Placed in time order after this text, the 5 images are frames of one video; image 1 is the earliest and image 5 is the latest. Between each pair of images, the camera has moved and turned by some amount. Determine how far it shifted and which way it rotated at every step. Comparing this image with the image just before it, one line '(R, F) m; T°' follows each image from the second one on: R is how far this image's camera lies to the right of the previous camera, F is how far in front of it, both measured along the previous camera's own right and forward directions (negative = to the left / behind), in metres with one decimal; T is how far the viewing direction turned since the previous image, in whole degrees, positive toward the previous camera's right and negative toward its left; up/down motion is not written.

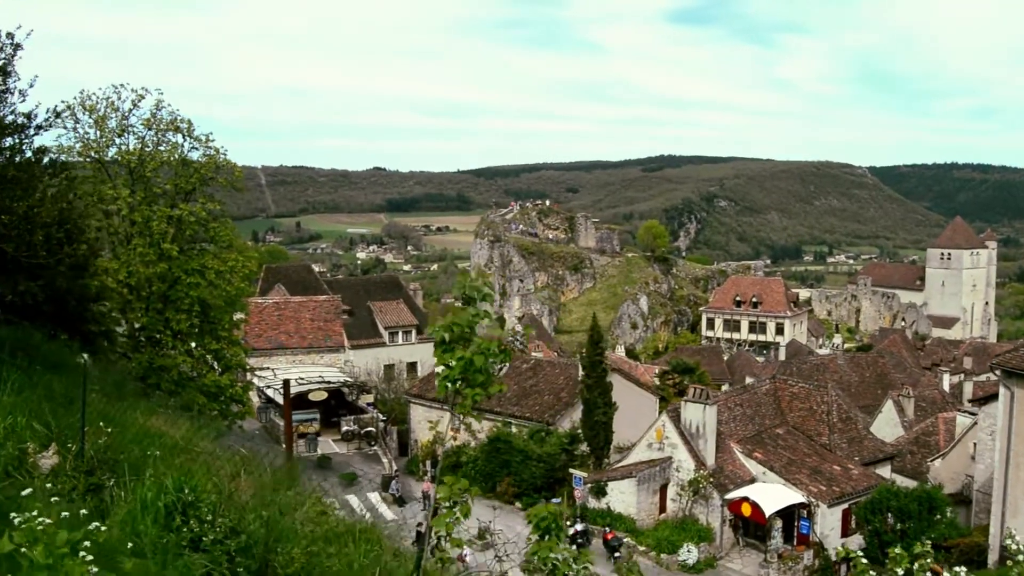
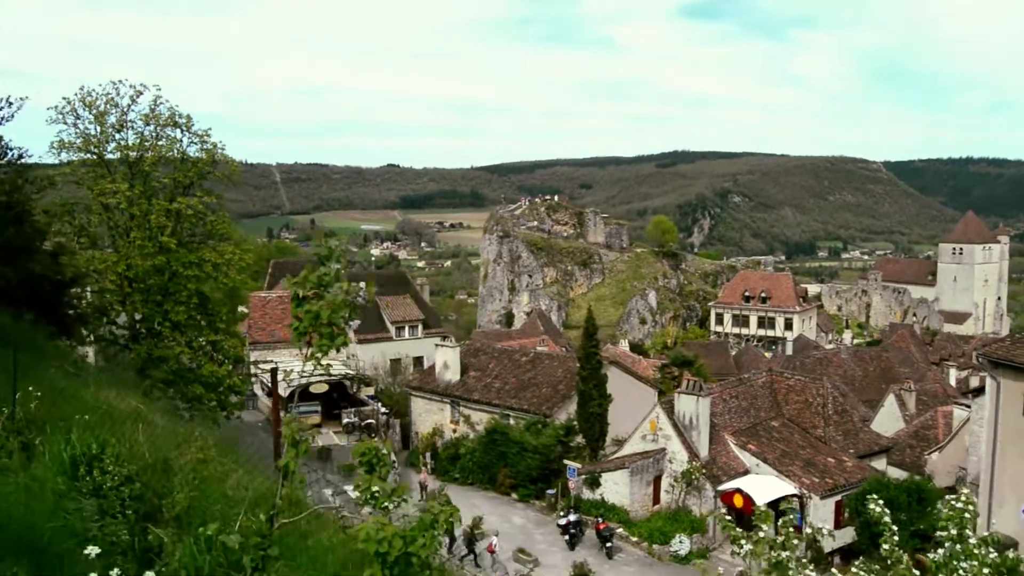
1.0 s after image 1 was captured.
(+0.5, -0.2) m; -1°
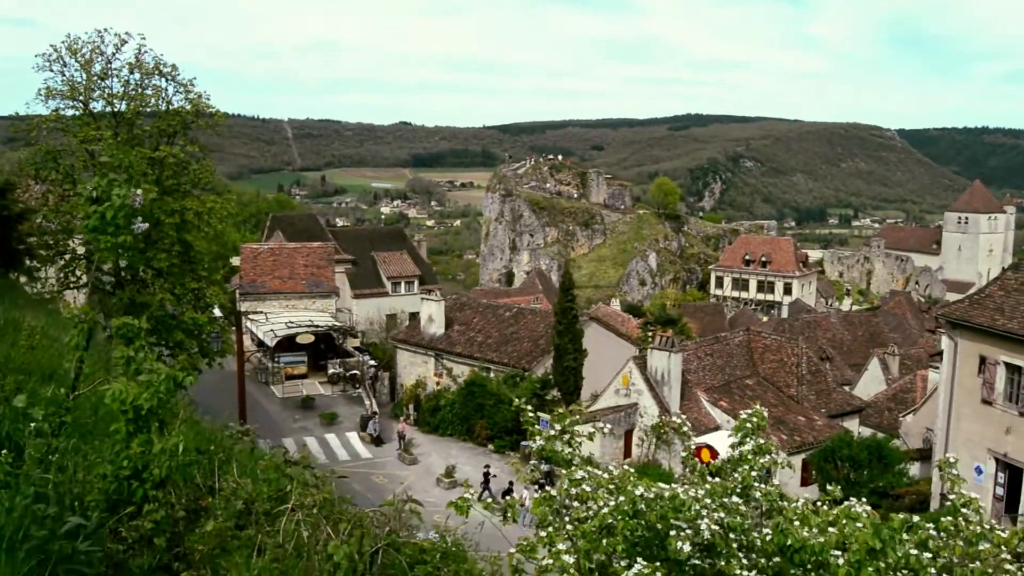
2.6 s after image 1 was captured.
(+0.9, -0.3) m; -1°
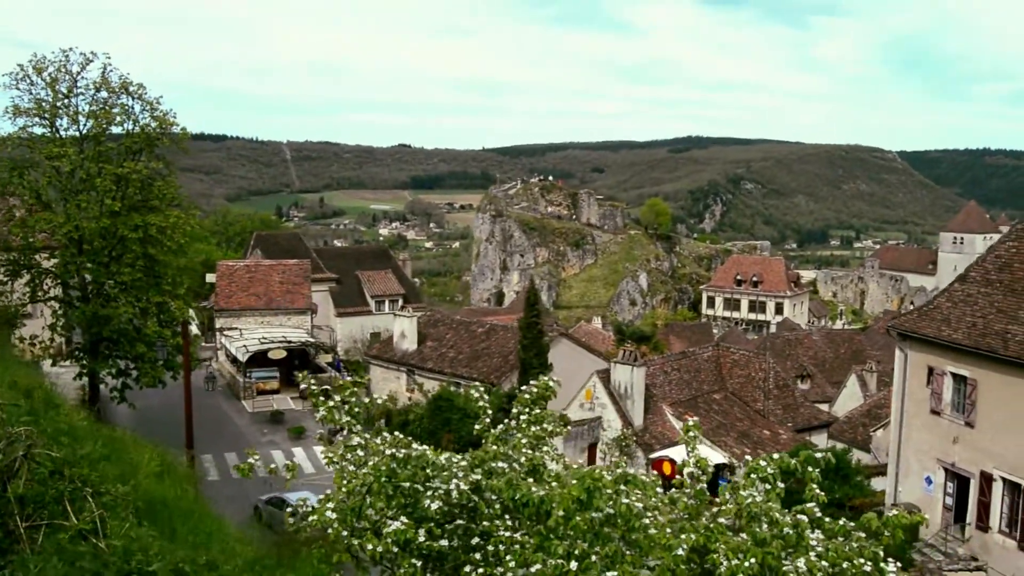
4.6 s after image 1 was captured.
(+1.0, -0.1) m; 0°
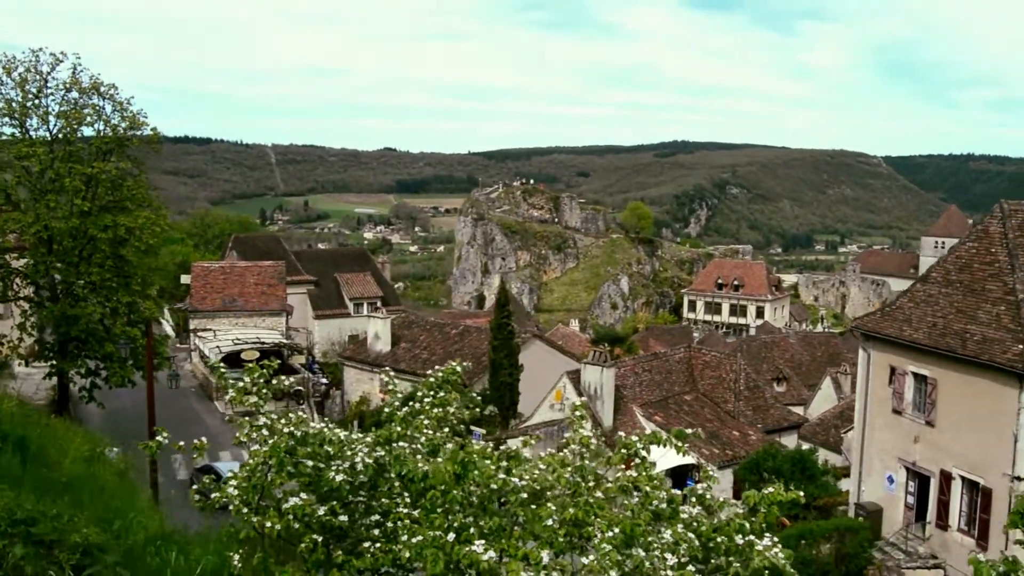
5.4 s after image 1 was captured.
(+0.4, 0.0) m; +1°
